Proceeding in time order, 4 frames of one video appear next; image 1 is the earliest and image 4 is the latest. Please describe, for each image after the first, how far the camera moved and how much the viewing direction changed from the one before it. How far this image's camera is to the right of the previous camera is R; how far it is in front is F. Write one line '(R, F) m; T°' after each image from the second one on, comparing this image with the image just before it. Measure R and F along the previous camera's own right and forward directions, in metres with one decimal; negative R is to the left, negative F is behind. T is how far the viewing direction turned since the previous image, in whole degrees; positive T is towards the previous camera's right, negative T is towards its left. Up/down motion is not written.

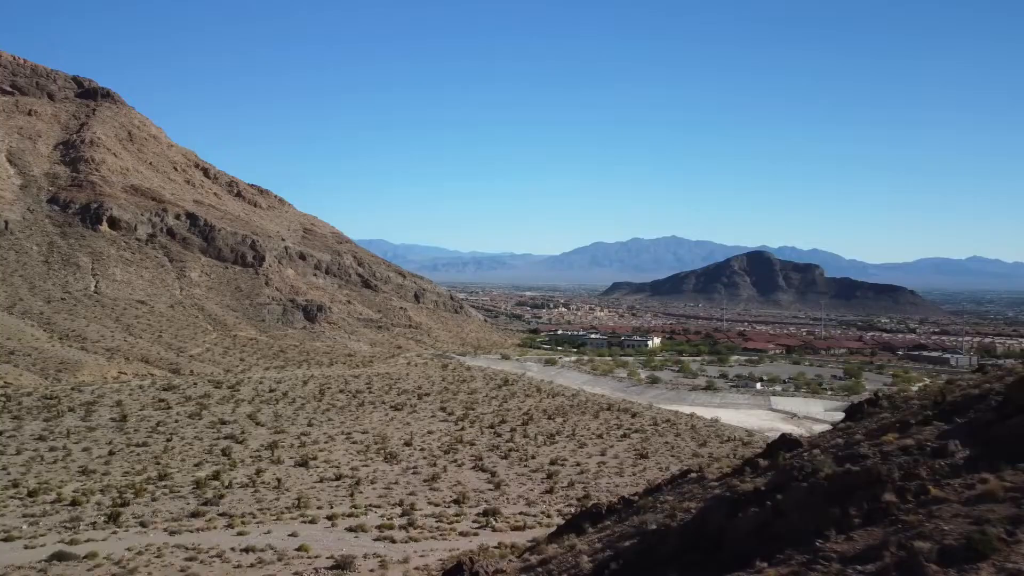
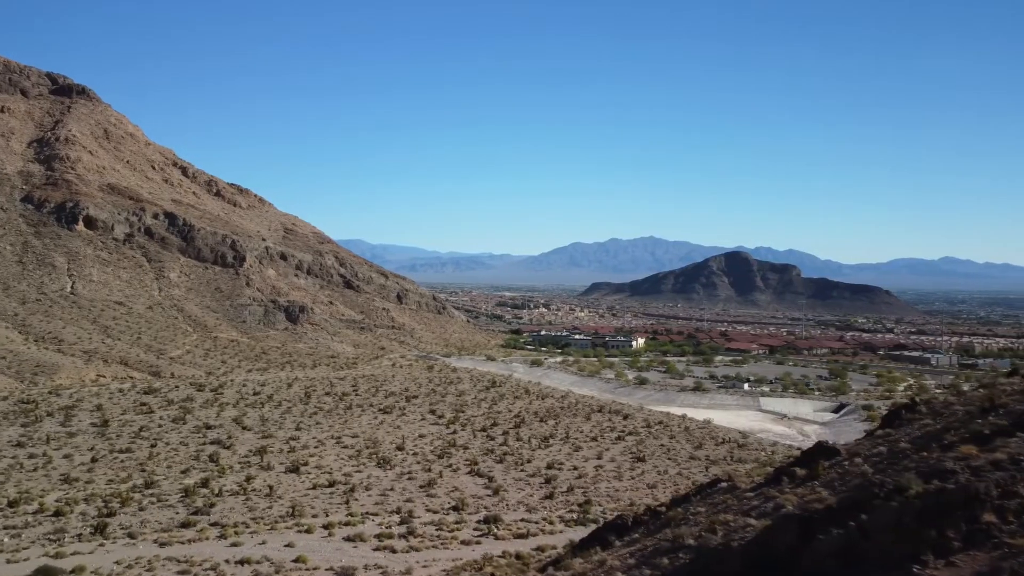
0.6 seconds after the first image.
(-0.5, +0.5) m; +2°
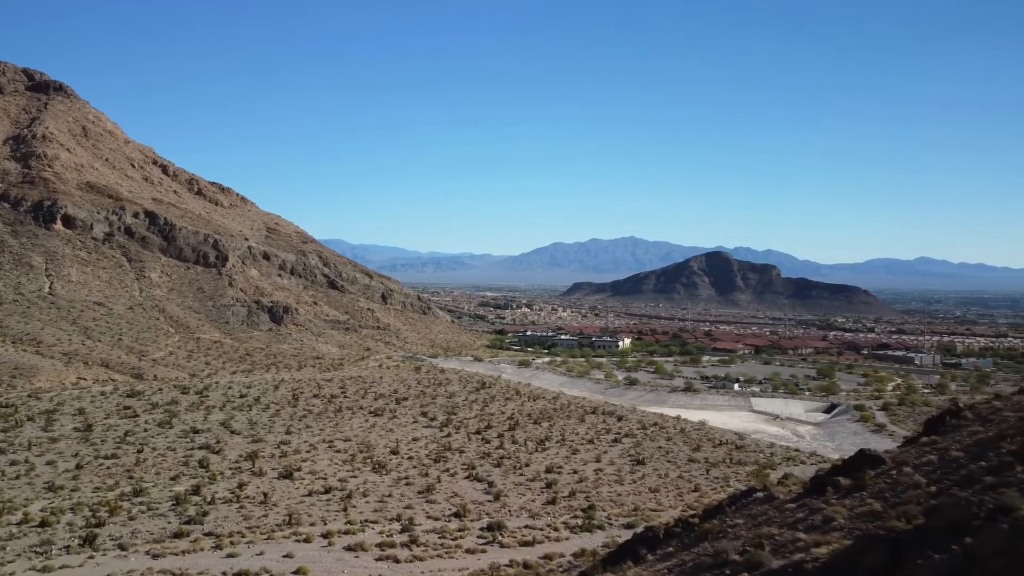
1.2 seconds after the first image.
(-0.5, +0.5) m; +1°
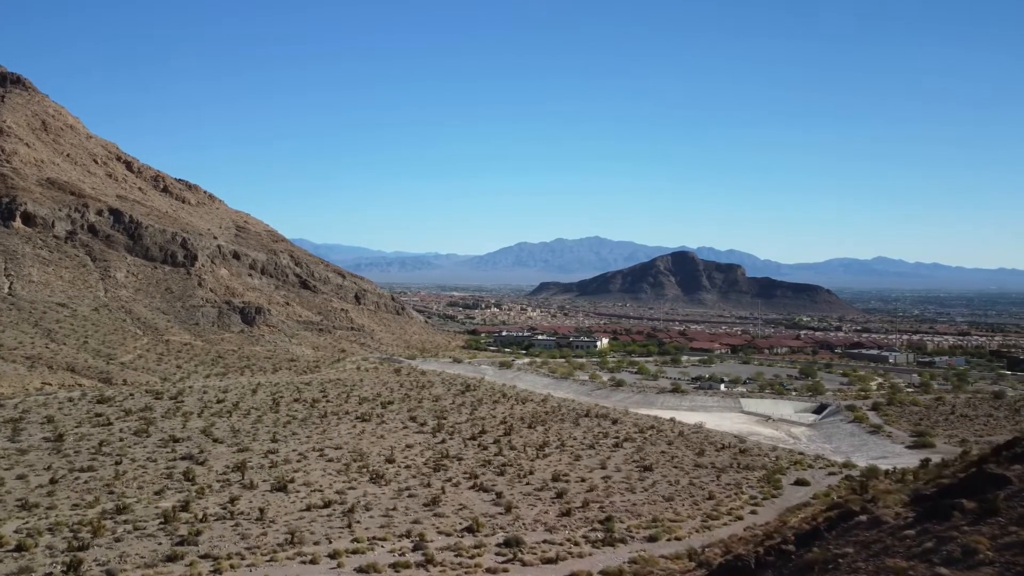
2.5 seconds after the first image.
(-1.1, +1.1) m; +3°
